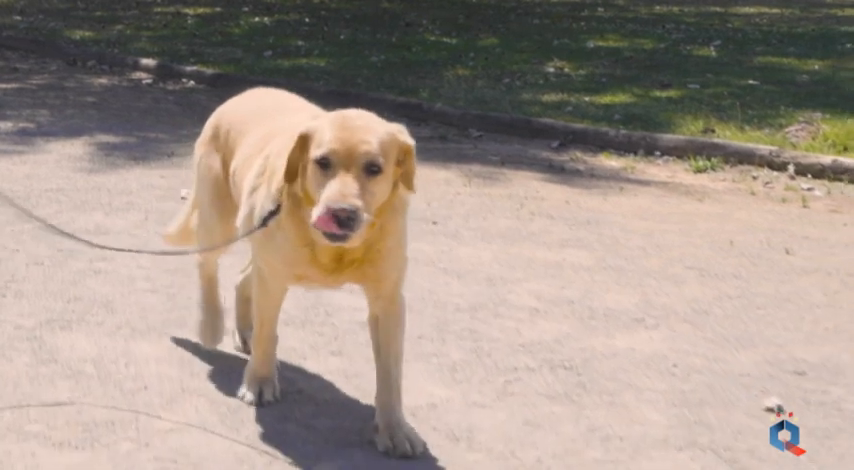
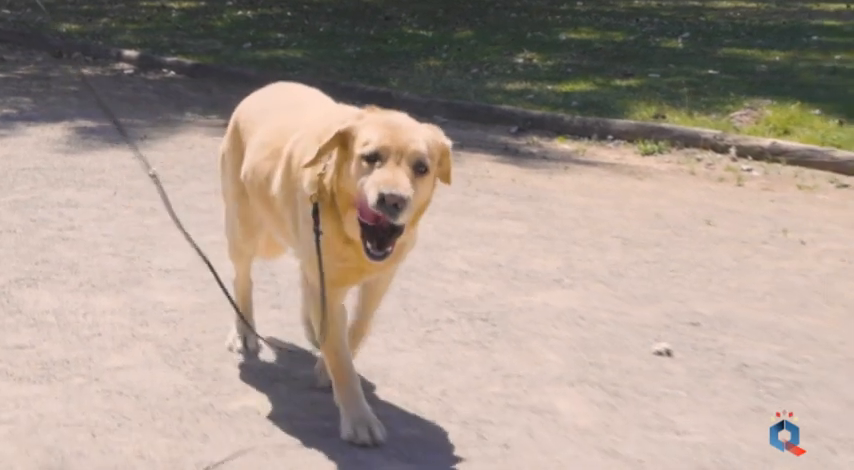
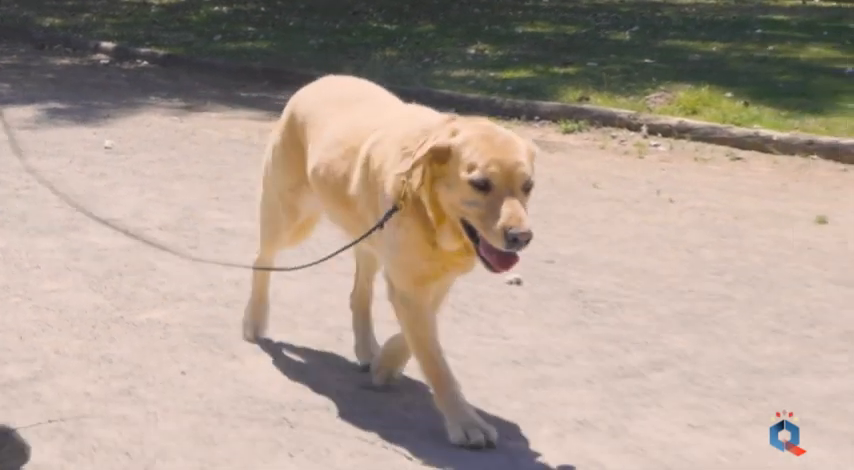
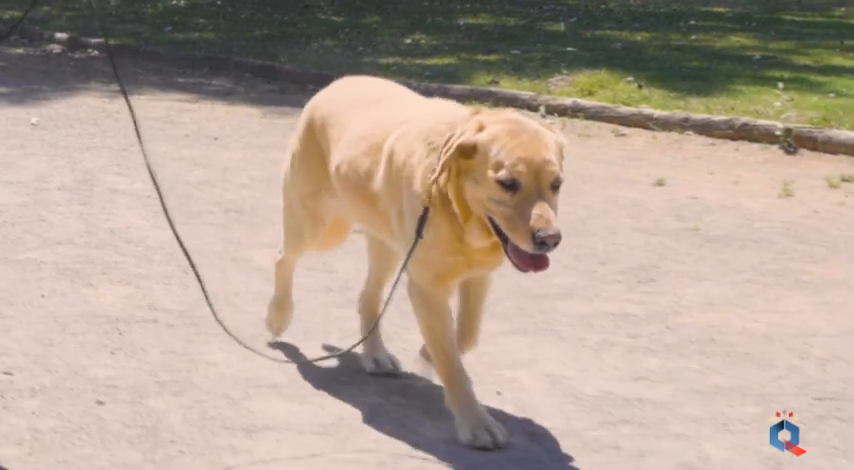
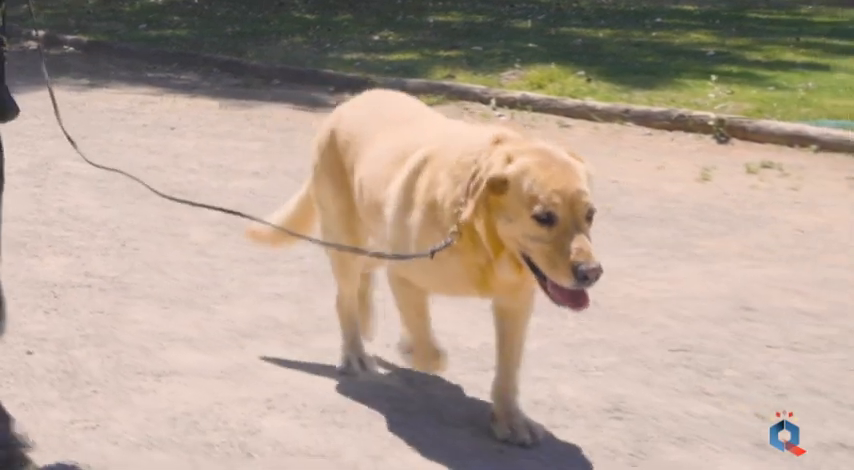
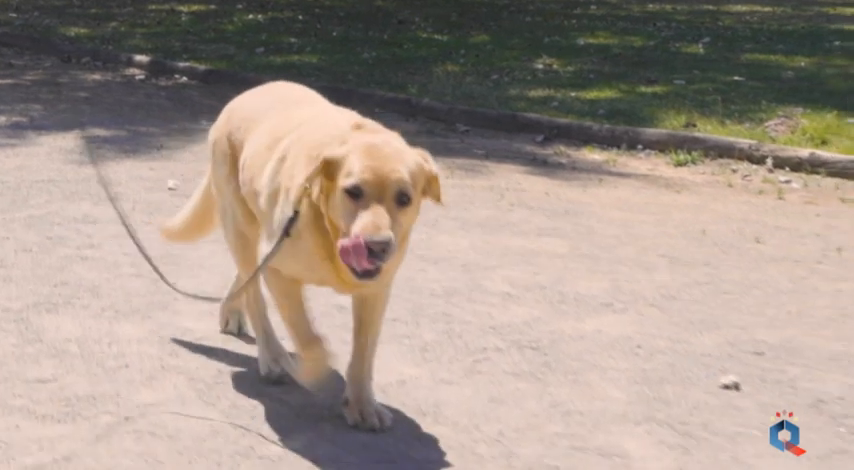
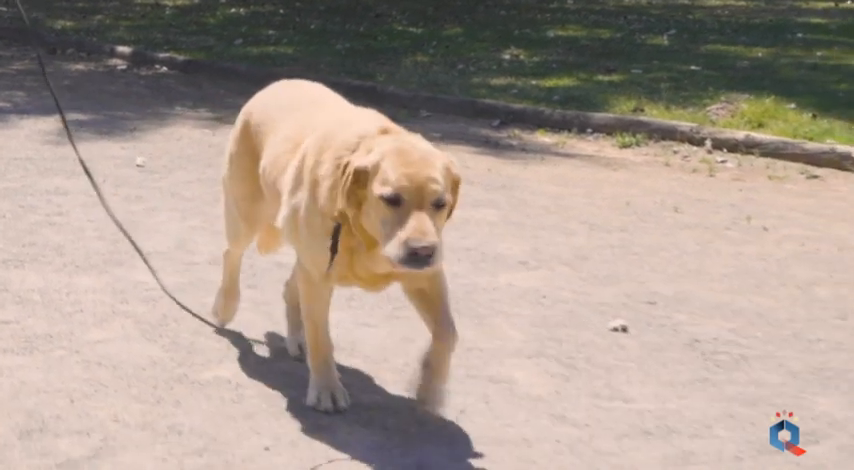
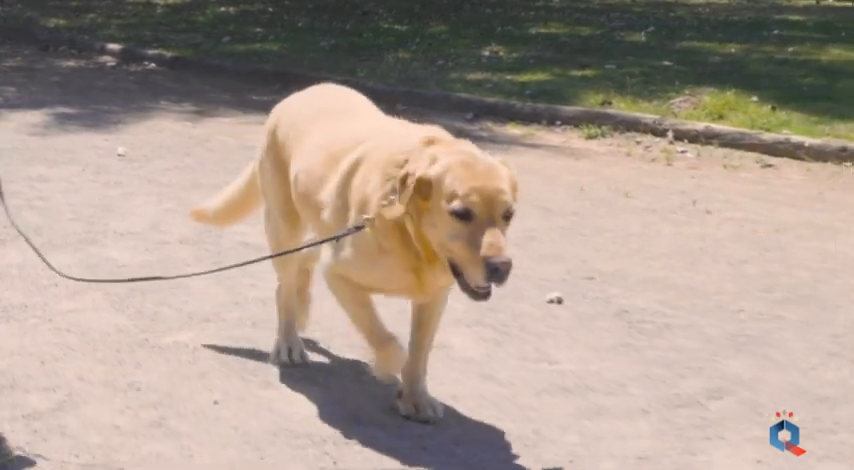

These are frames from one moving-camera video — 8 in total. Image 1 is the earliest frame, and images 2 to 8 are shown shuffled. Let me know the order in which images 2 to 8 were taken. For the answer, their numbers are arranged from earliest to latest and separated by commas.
6, 2, 7, 8, 3, 4, 5
